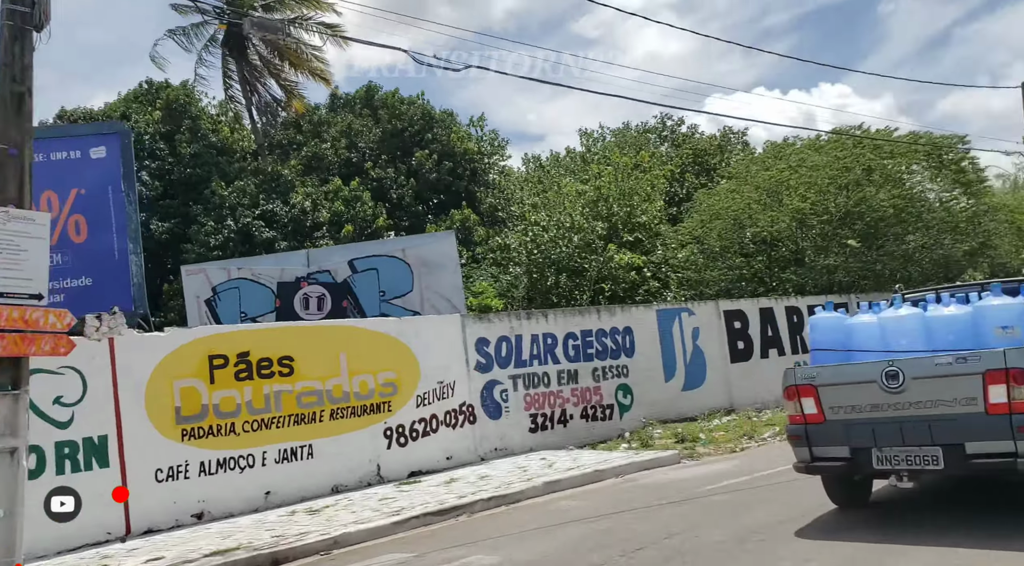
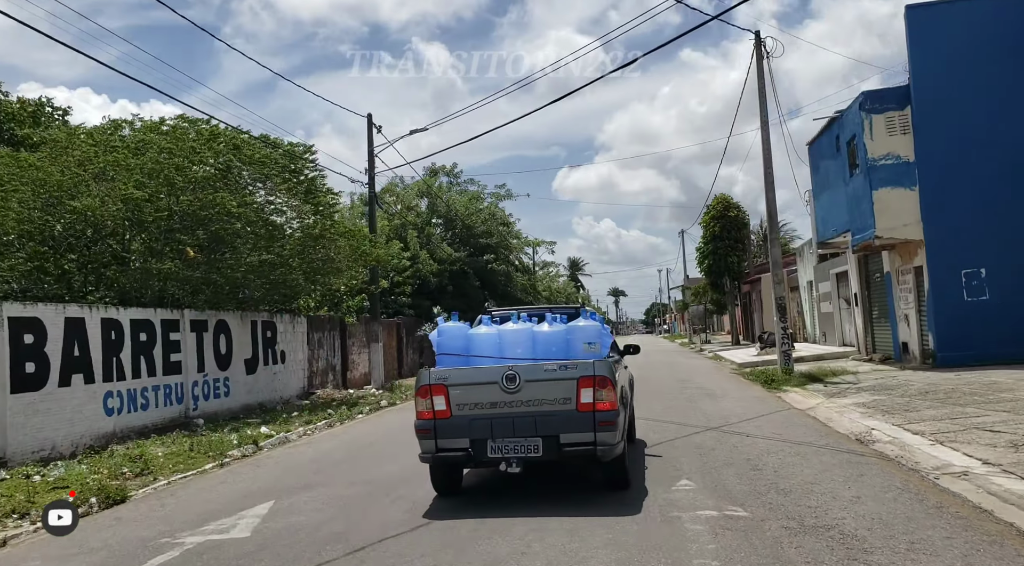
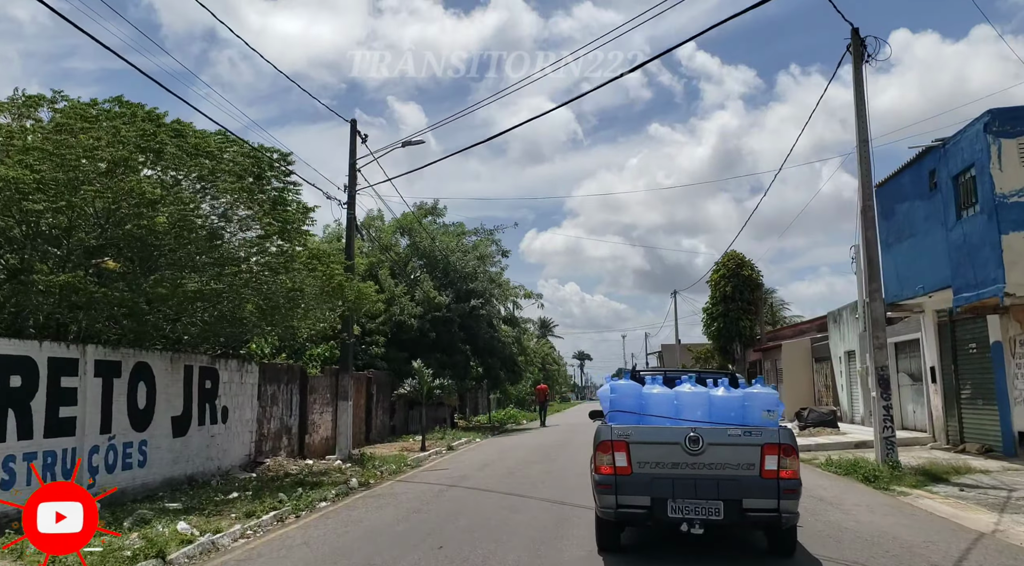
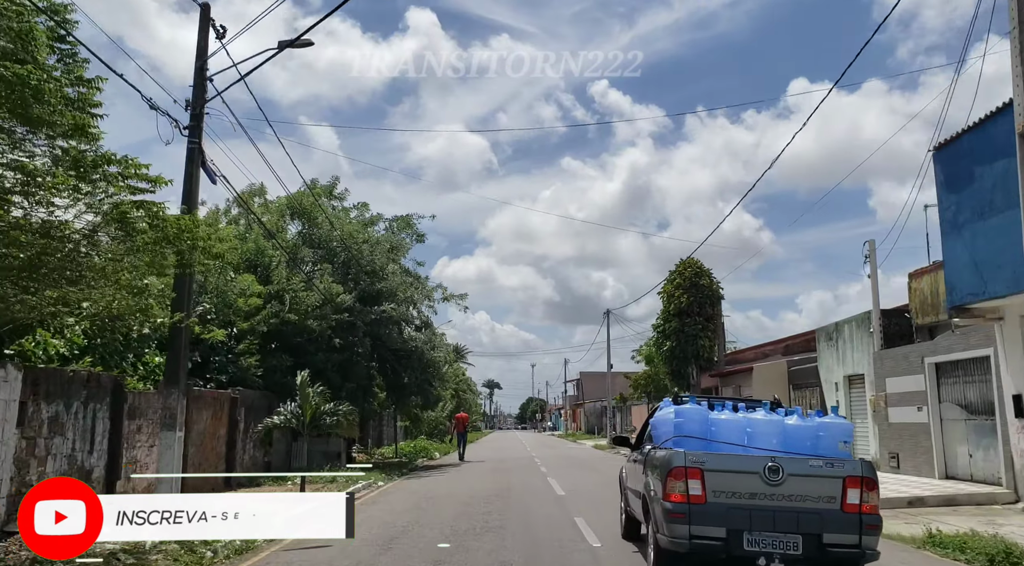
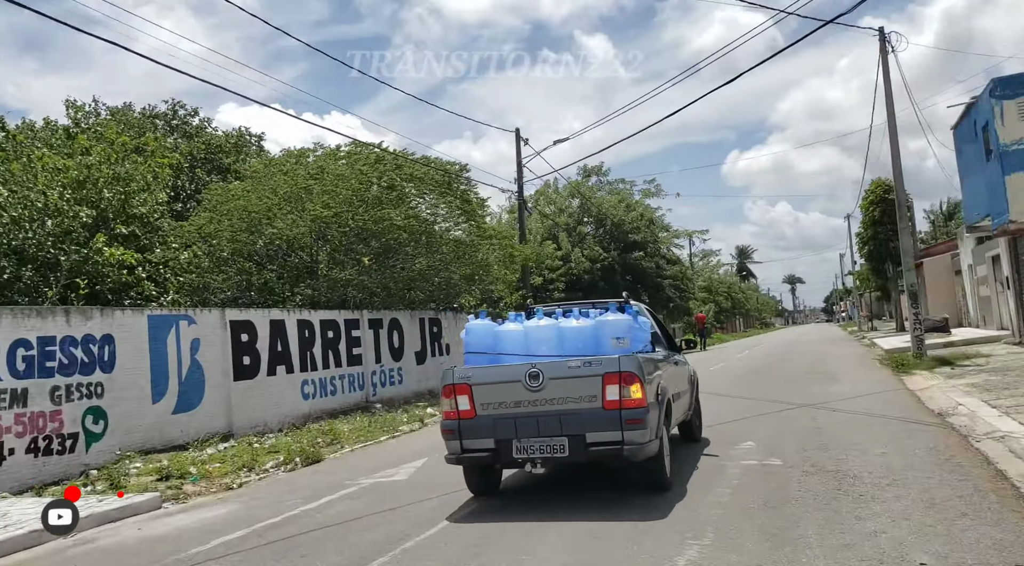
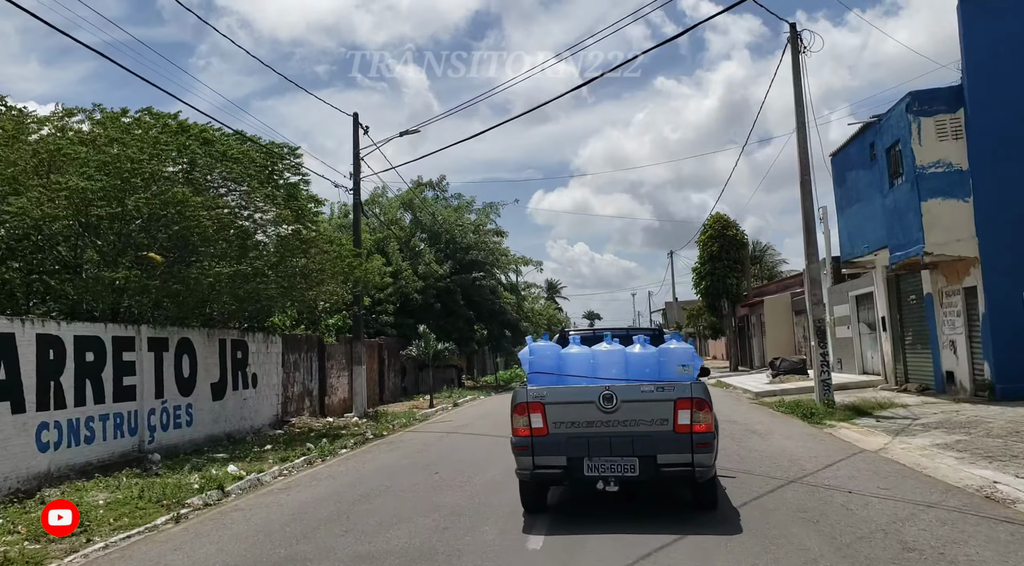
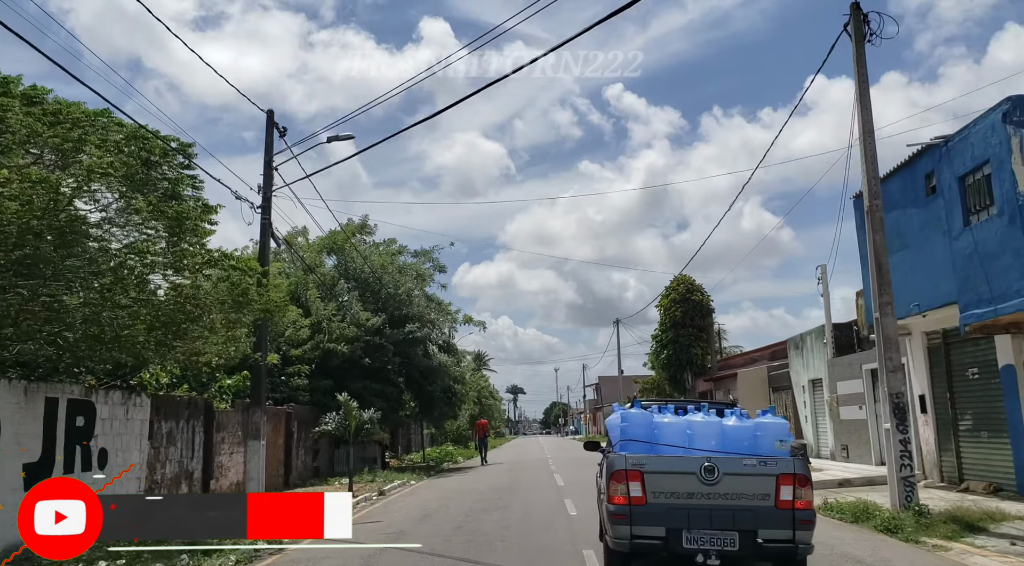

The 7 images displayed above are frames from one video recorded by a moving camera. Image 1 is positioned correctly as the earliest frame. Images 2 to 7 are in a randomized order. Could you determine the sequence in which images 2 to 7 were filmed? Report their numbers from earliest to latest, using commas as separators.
5, 2, 6, 3, 7, 4
